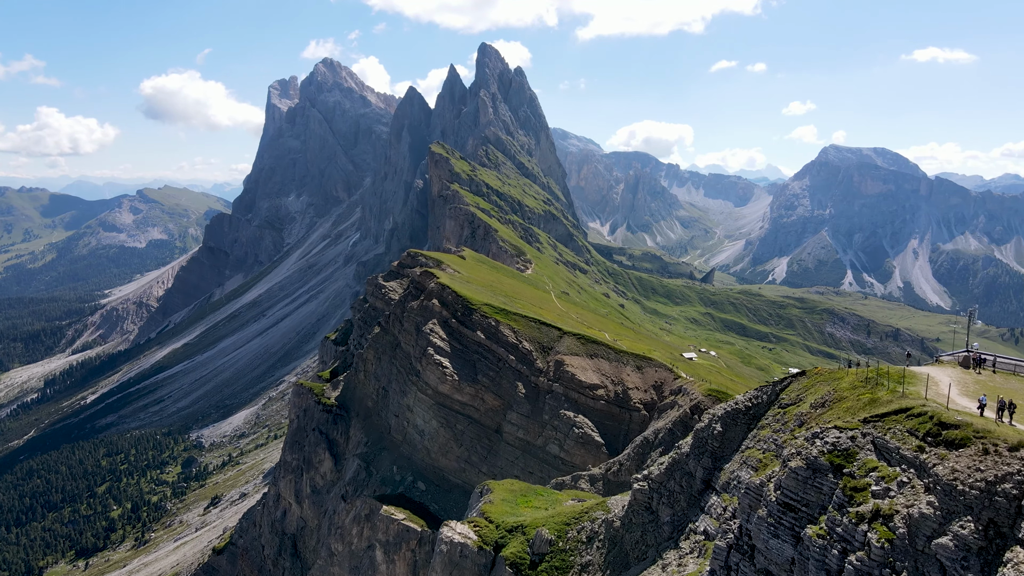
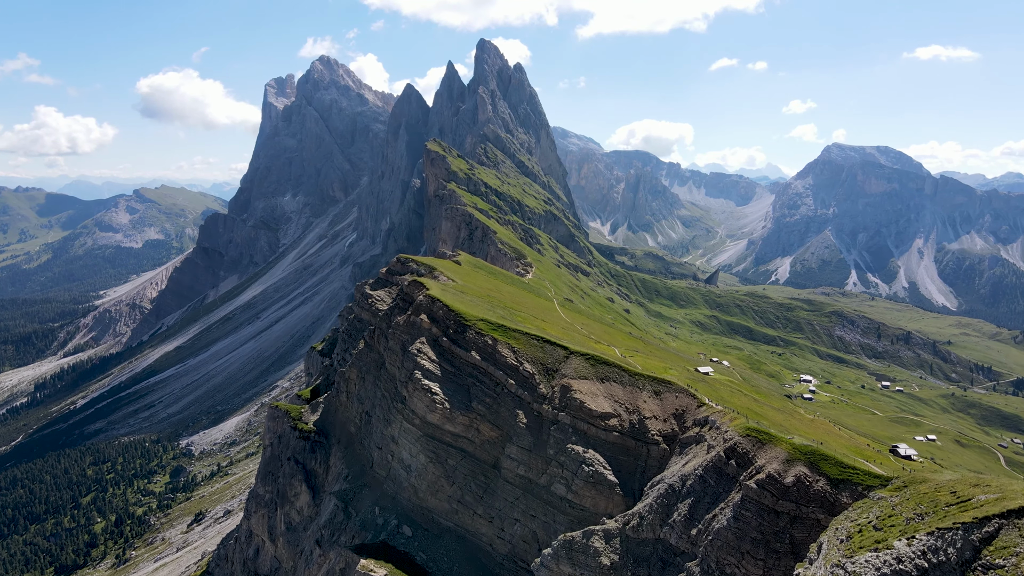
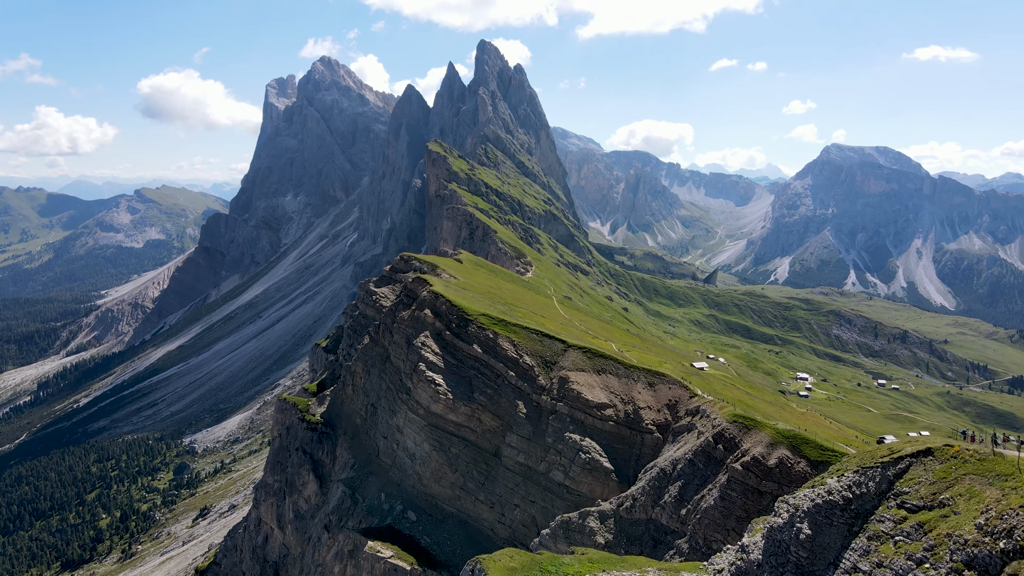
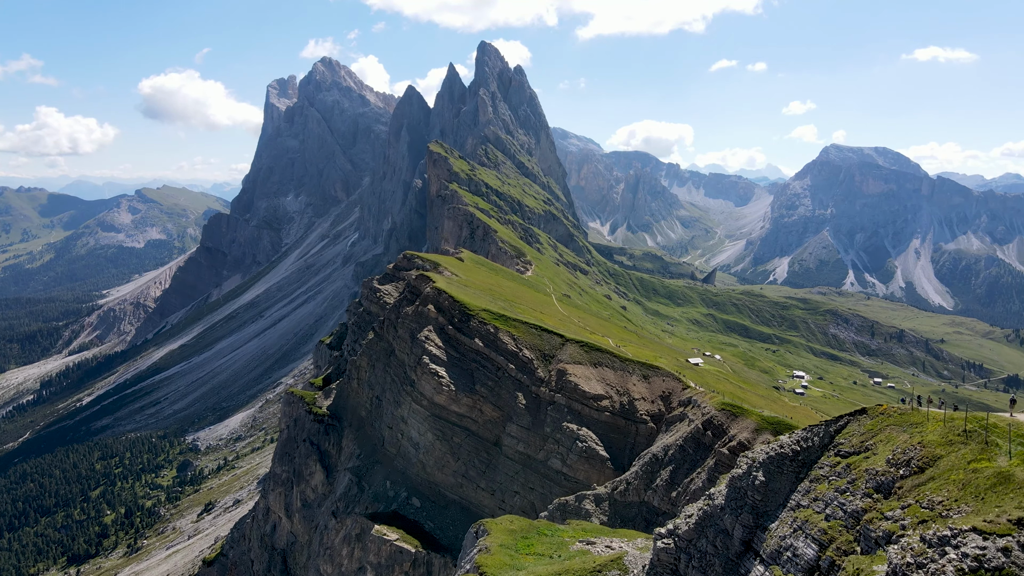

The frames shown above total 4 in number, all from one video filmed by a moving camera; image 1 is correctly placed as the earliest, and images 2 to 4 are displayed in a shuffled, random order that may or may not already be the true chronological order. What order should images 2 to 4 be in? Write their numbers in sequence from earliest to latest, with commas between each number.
4, 3, 2
